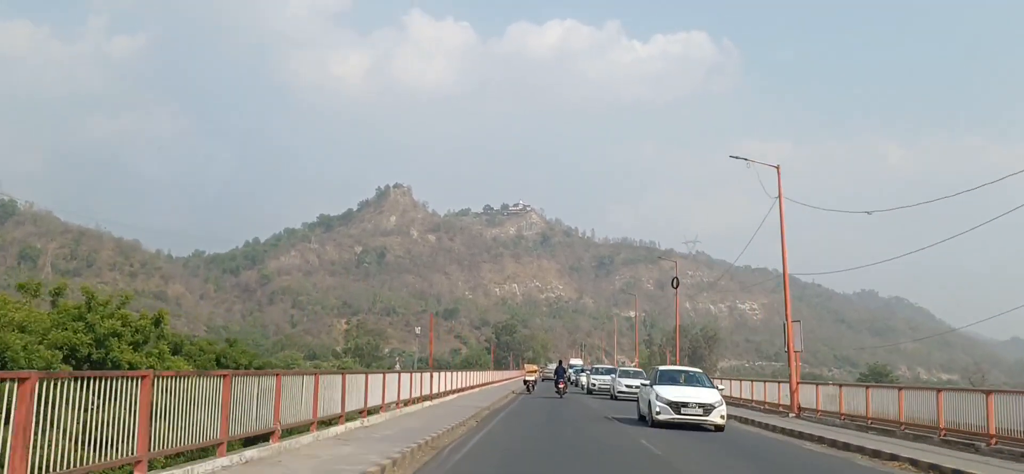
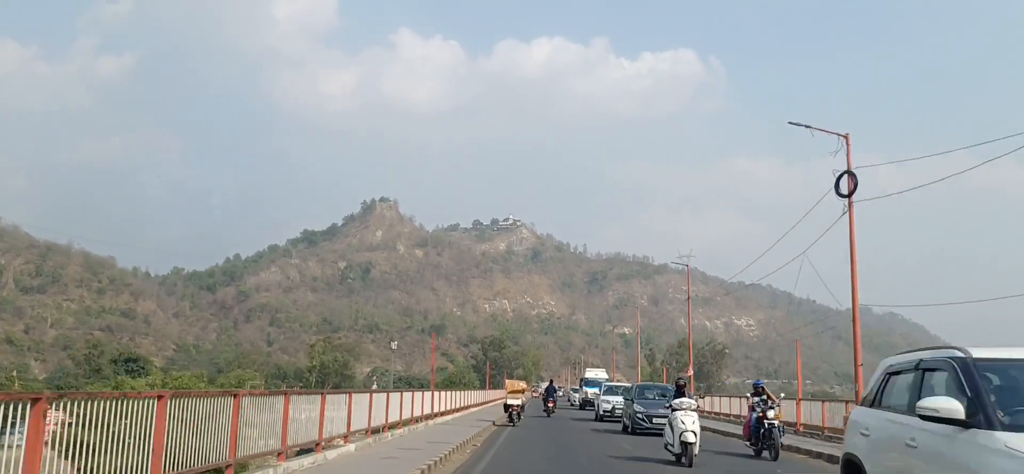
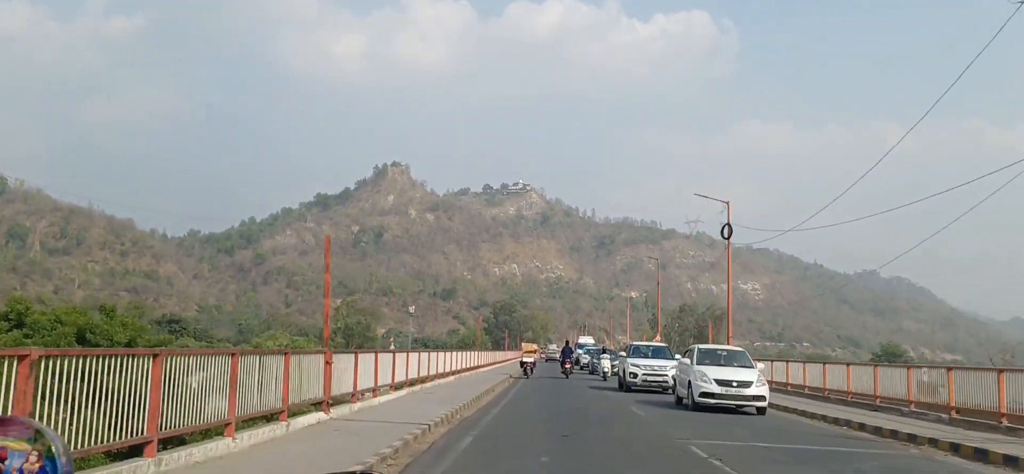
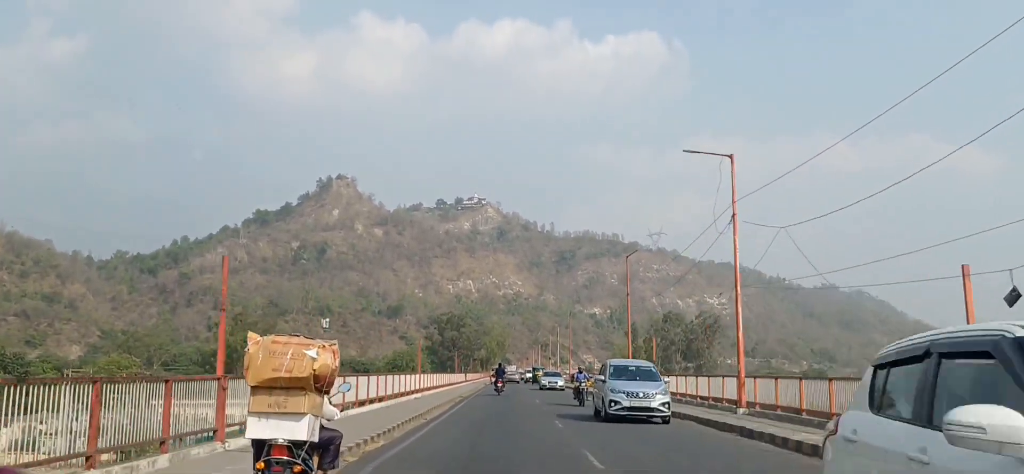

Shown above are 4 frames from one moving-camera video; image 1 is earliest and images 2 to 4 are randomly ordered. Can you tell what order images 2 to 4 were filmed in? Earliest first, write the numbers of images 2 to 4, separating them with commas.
3, 2, 4
